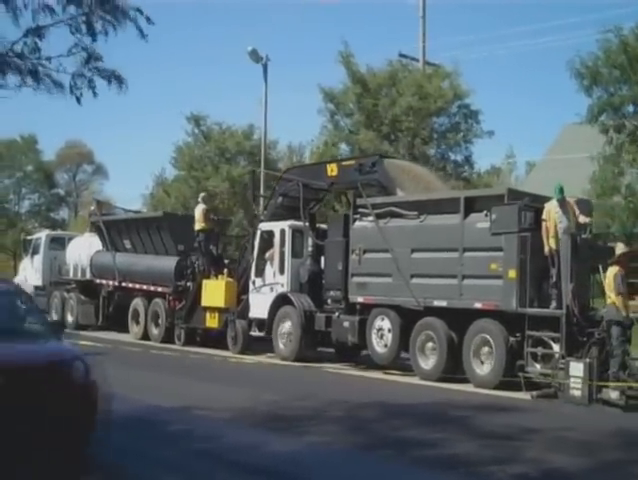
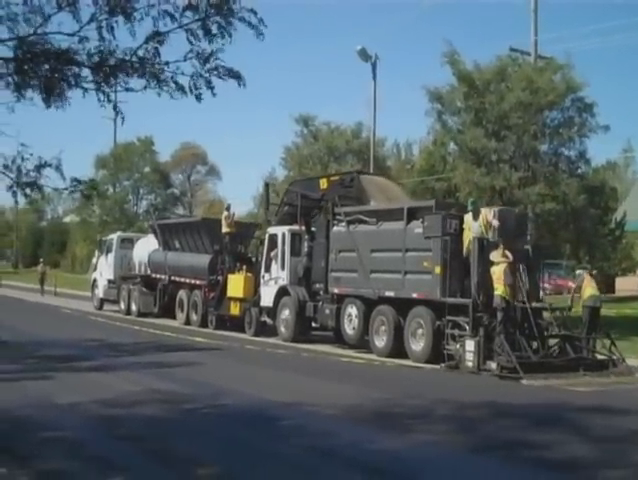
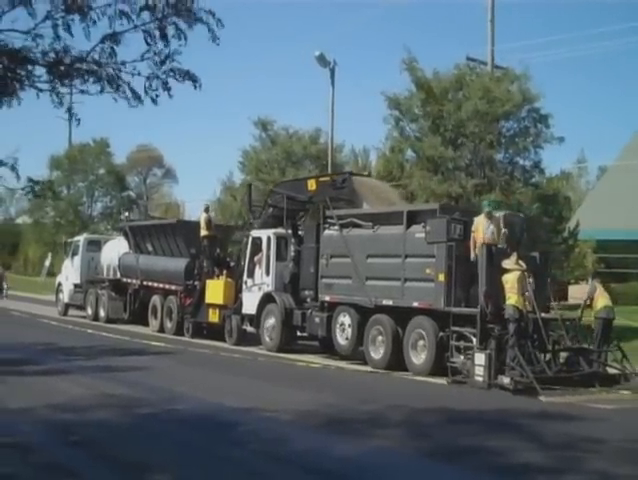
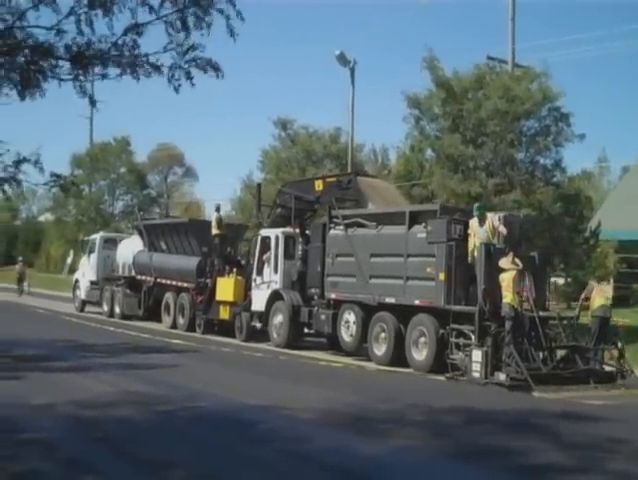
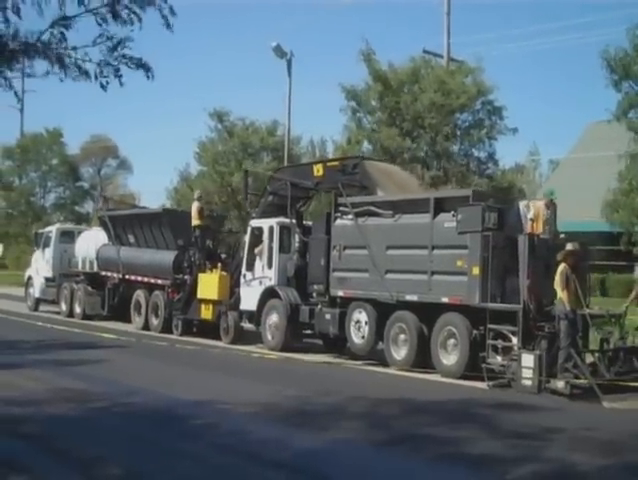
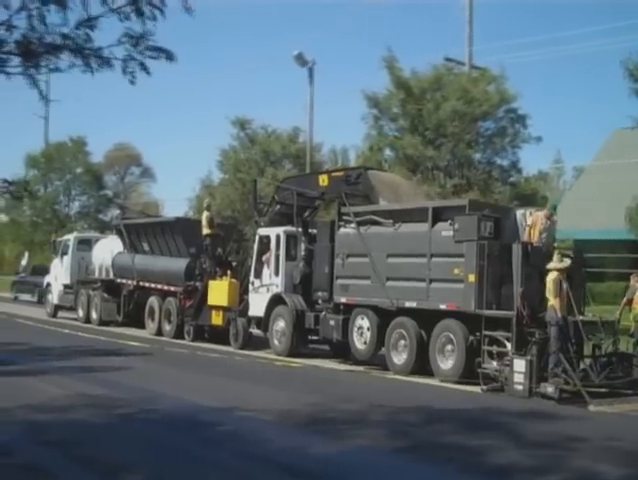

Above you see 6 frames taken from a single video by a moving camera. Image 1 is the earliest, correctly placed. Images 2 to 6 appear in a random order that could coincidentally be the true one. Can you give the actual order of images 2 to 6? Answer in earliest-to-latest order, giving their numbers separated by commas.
5, 6, 3, 4, 2
